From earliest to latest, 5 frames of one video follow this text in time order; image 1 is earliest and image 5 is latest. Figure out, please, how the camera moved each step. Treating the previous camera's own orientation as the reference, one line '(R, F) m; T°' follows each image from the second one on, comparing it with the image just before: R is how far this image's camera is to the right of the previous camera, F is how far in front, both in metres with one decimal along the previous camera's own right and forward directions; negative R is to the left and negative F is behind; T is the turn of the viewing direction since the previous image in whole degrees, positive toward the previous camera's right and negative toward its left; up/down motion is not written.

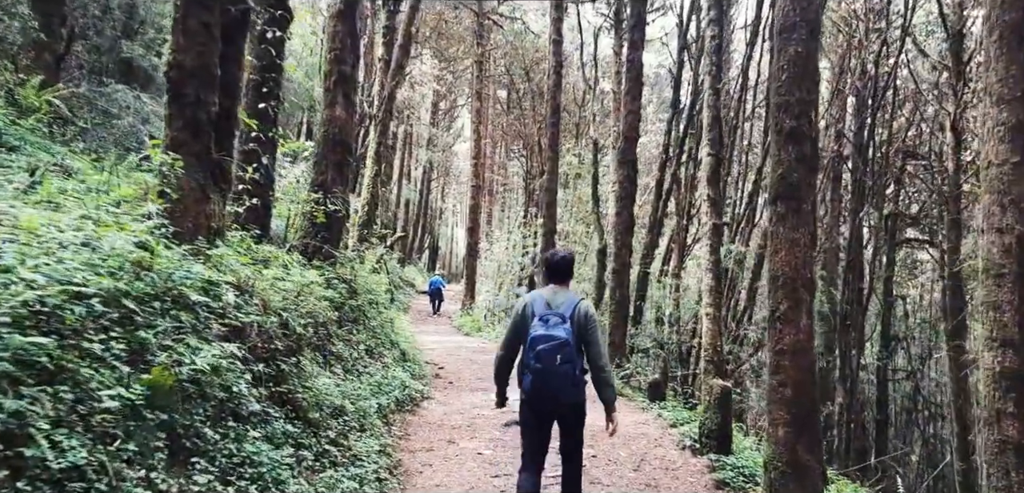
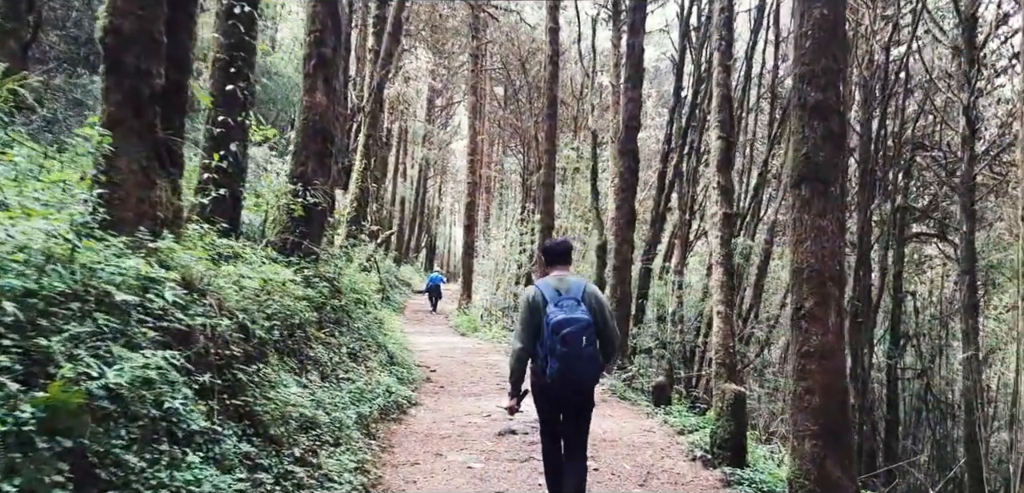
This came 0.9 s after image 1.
(+0.1, +0.7) m; 0°
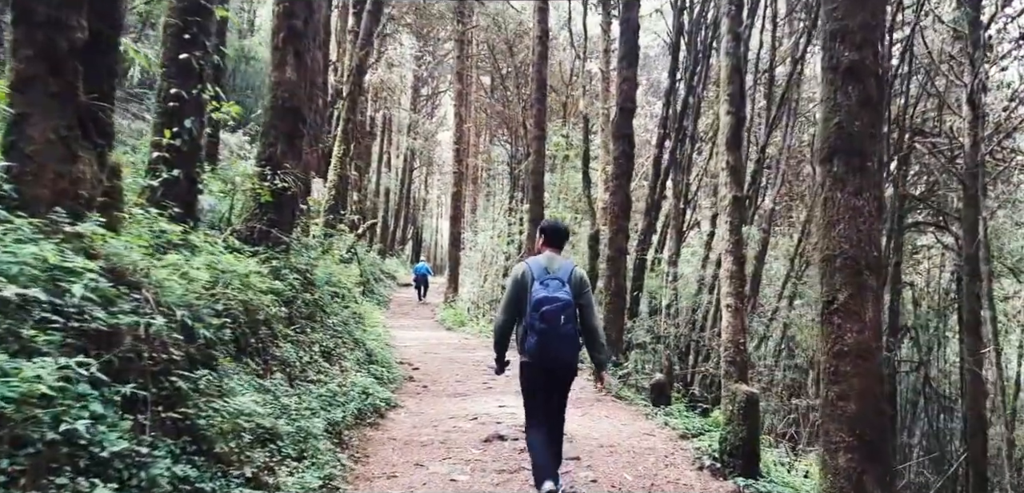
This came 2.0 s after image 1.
(0.0, +0.7) m; +1°
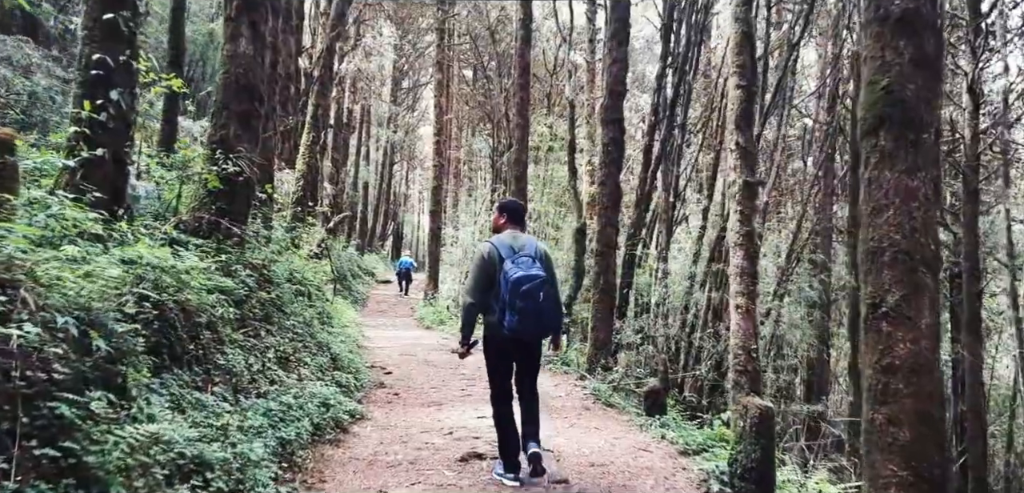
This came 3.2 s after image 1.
(0.0, +0.8) m; +1°
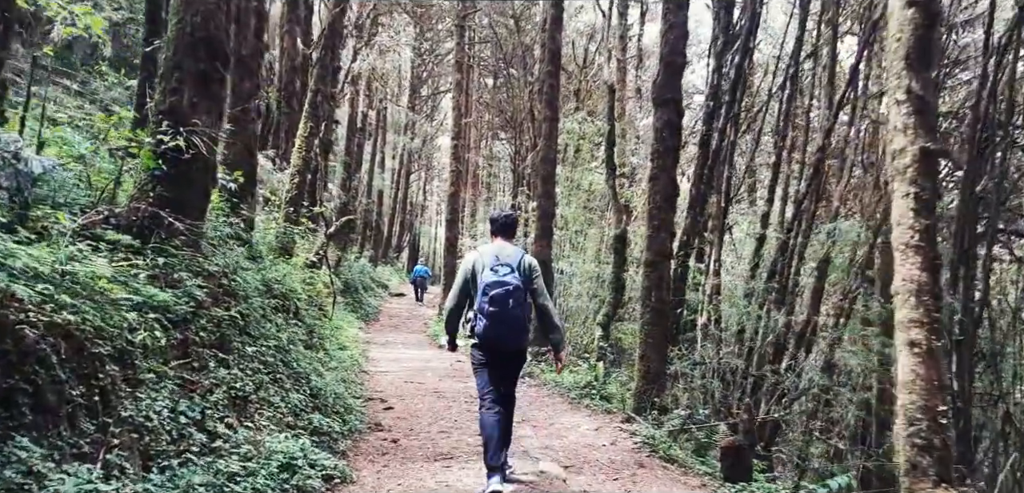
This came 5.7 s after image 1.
(-0.2, +2.0) m; -1°
